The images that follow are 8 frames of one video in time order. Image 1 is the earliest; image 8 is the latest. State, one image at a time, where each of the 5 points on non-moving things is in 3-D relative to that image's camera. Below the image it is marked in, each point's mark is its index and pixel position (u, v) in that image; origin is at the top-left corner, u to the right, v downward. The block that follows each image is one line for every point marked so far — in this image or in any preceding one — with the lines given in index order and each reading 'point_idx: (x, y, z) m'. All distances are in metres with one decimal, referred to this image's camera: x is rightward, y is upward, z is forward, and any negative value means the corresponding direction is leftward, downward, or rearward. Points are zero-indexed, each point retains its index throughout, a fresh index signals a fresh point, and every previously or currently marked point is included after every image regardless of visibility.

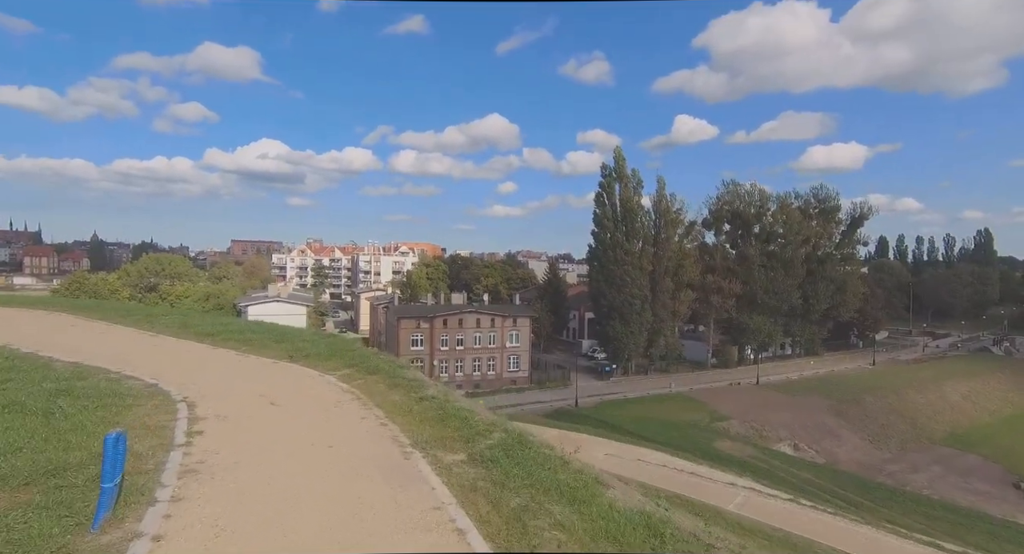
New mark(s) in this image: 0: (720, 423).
0: (+6.3, -4.5, +16.6) m
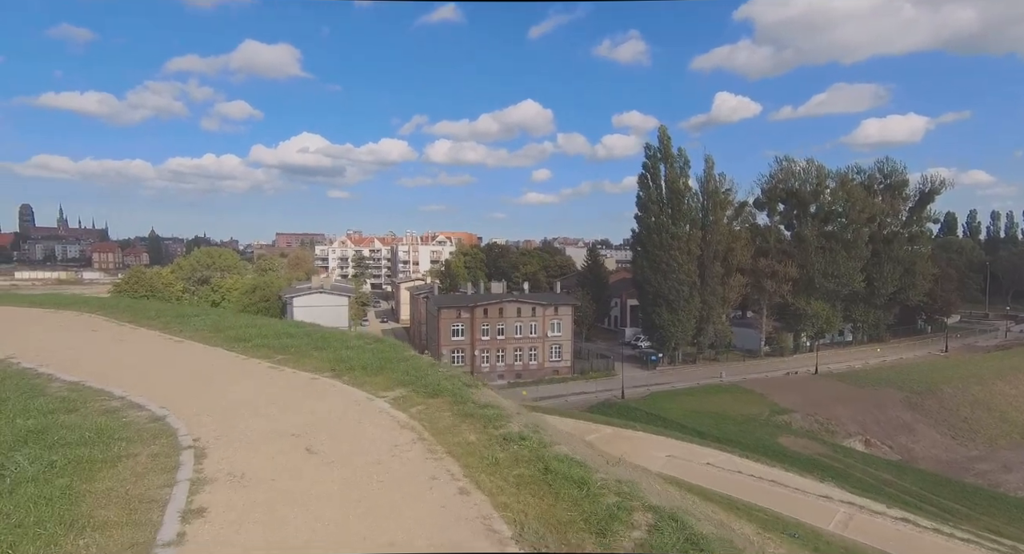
0: (+7.7, -4.0, +15.6) m
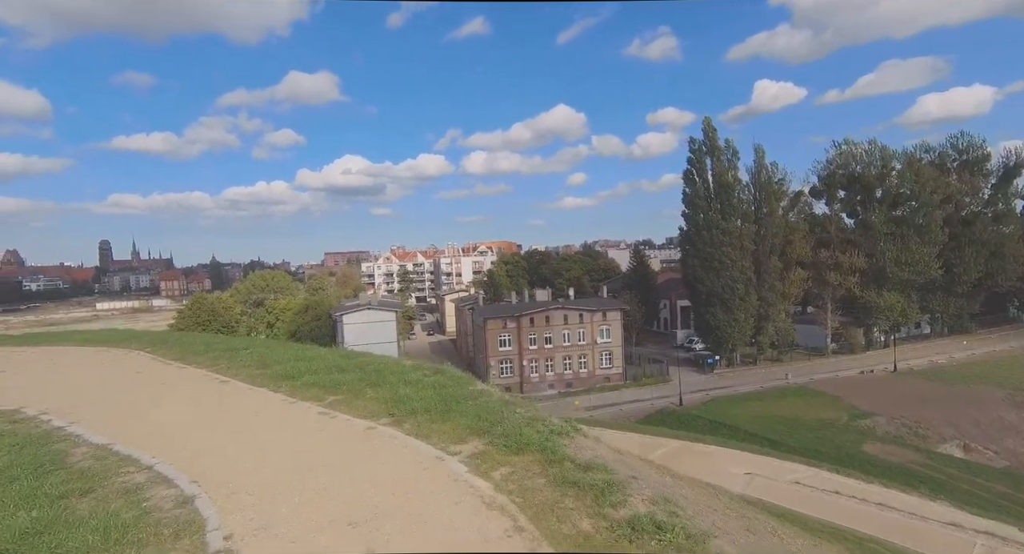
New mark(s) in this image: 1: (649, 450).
0: (+9.2, -3.8, +14.4) m
1: (+2.8, -3.6, +11.3) m
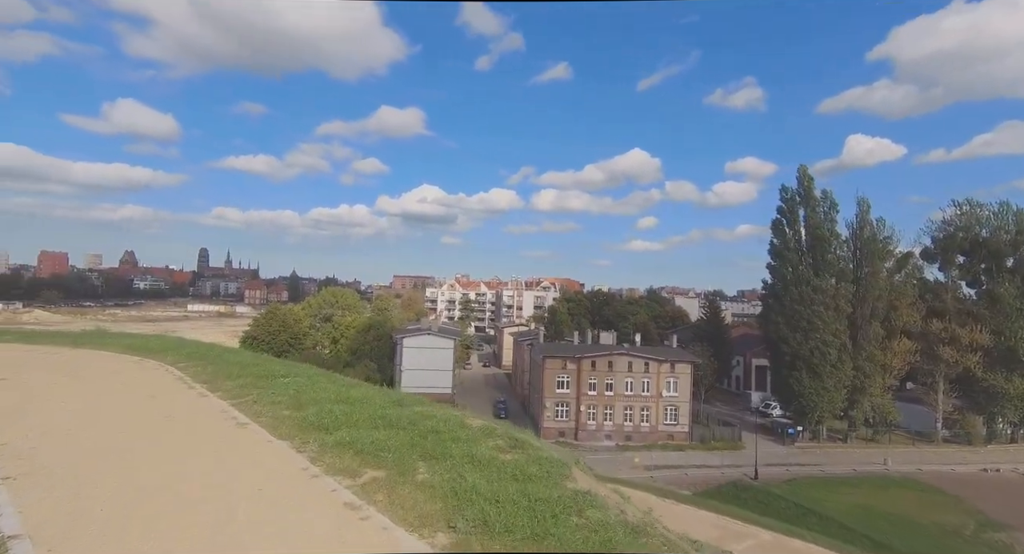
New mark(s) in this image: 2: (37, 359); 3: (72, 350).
0: (+10.5, -5.6, +11.9) m
1: (+3.9, -4.6, +9.6) m
2: (-13.1, -2.4, +15.1) m
3: (-13.4, -2.4, +16.8) m
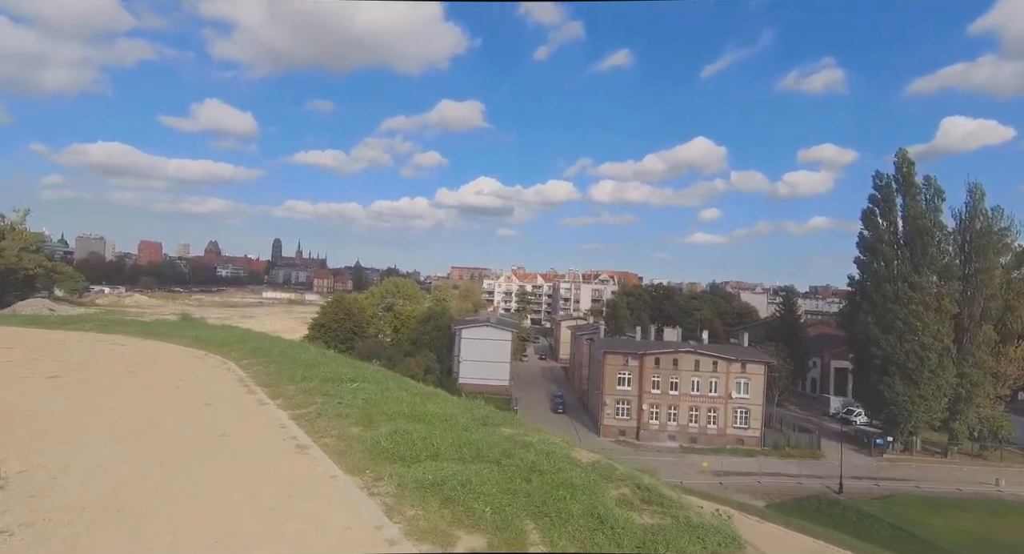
0: (+11.7, -5.6, +10.0) m
1: (+4.9, -4.5, +8.4) m
2: (-11.4, -2.0, +15.6) m
3: (-11.5, -2.0, +17.3) m
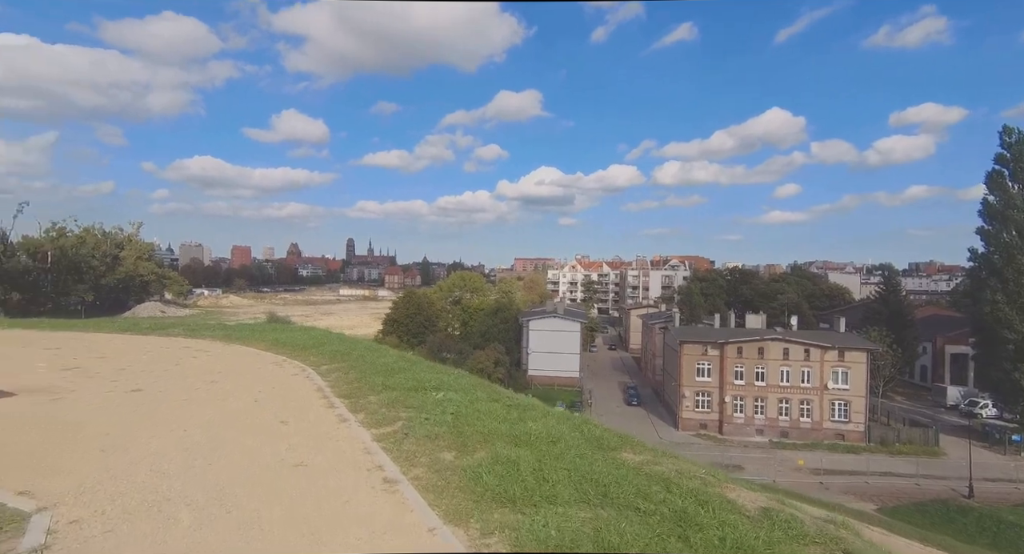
0: (+13.1, -4.9, +7.6) m
1: (+6.1, -4.2, +6.7) m
2: (-9.3, -2.1, +15.7) m
3: (-9.3, -2.0, +17.4) m
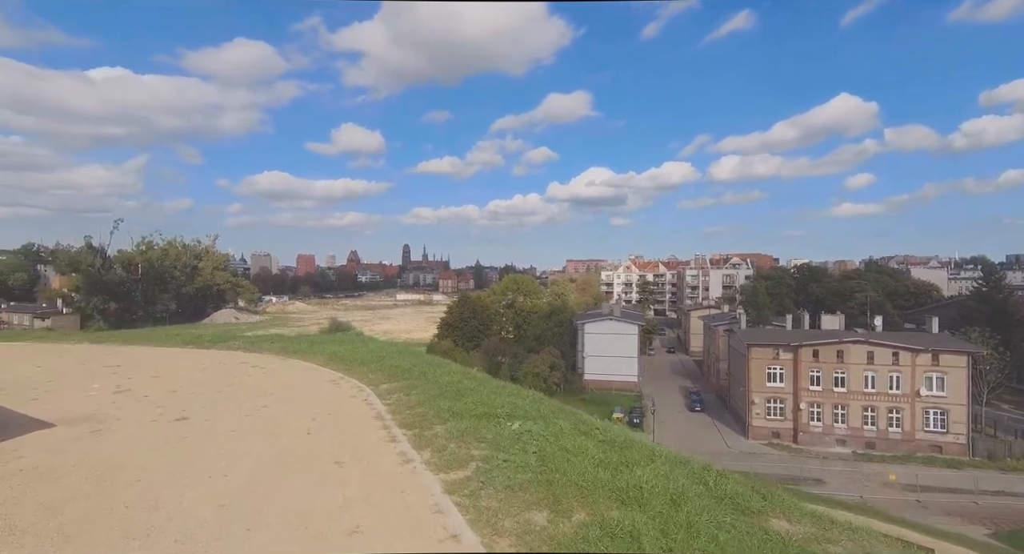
0: (+14.0, -4.7, +5.4) m
1: (+6.9, -4.1, +5.3) m
2: (-7.6, -2.4, +15.7) m
3: (-7.4, -2.3, +17.4) m
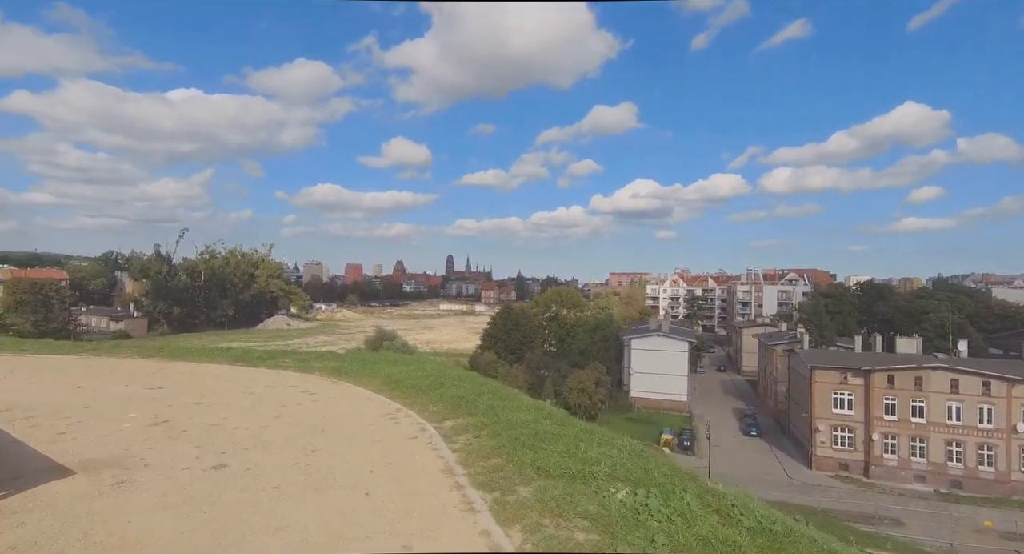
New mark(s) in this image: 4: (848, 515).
0: (+14.6, -5.1, +3.5) m
1: (+7.5, -4.4, +3.9) m
2: (-6.1, -2.8, +15.5) m
3: (-5.8, -2.7, +17.2) m
4: (+11.8, -8.3, +18.9) m
